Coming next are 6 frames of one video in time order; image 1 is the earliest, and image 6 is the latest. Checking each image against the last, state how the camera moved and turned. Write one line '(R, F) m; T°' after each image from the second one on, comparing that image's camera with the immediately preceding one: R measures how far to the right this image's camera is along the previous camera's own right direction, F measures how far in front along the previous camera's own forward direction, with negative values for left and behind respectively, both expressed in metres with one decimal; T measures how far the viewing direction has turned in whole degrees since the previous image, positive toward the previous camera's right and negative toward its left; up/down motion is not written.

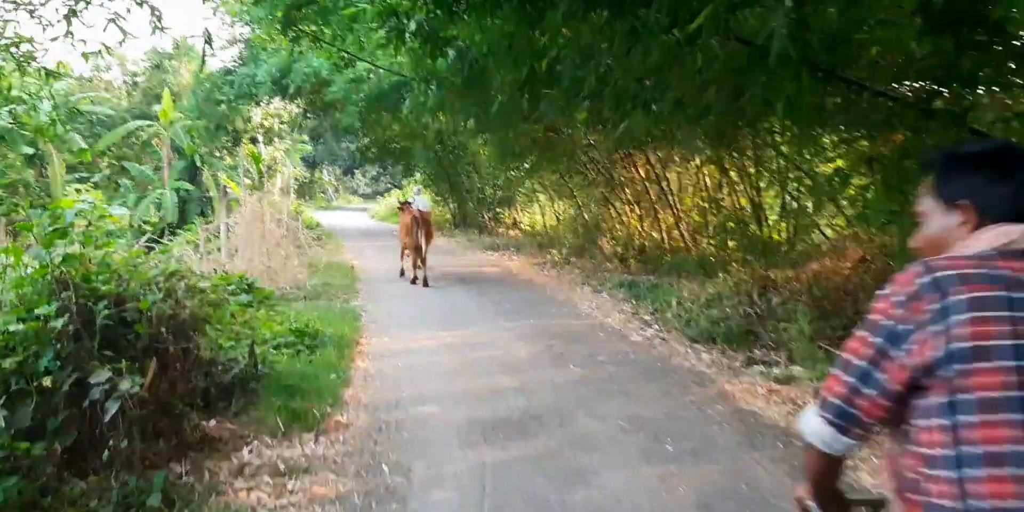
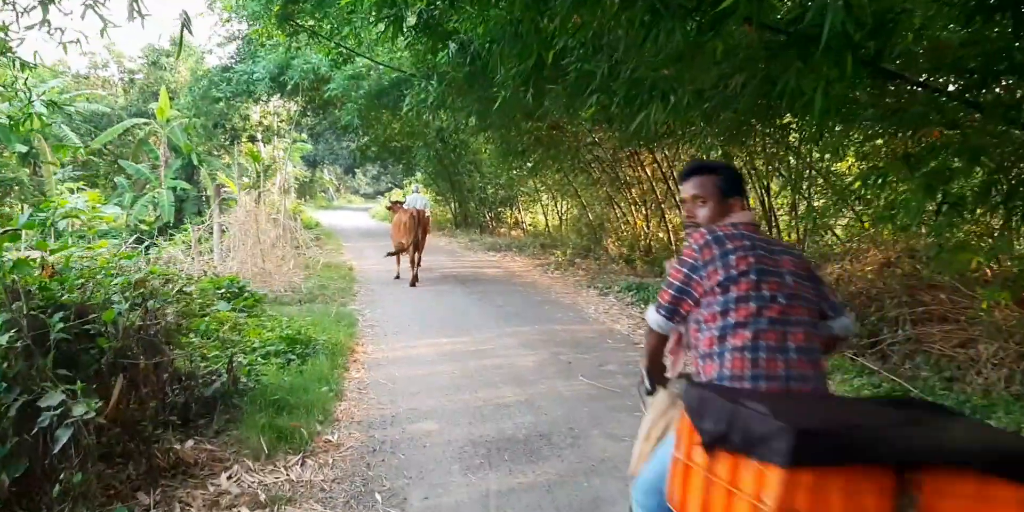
(0.0, +0.4) m; 0°
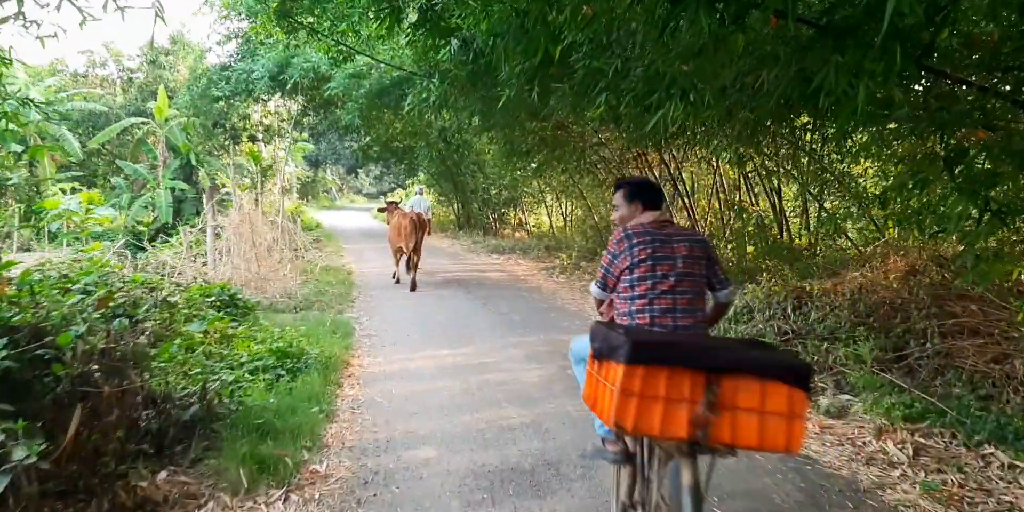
(0.0, +0.3) m; 0°
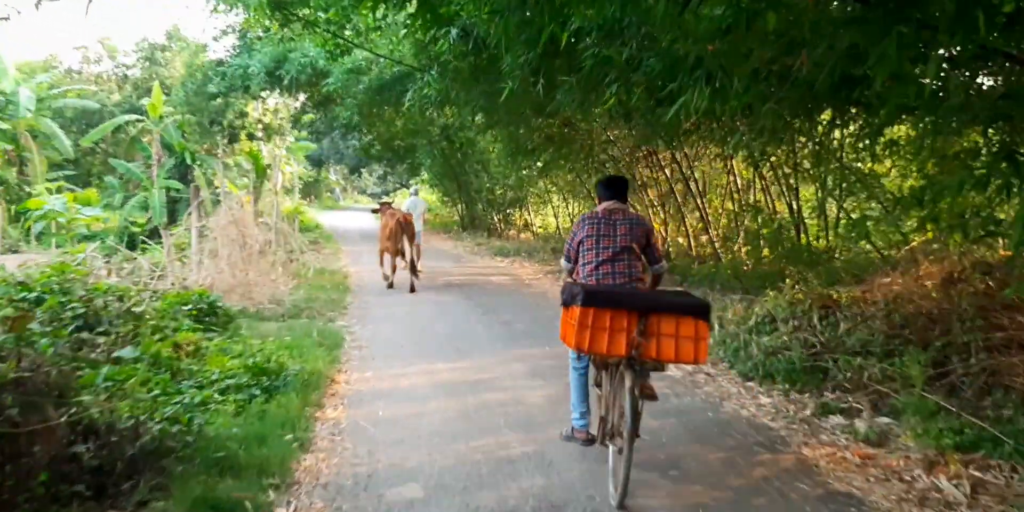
(0.0, +0.5) m; 0°
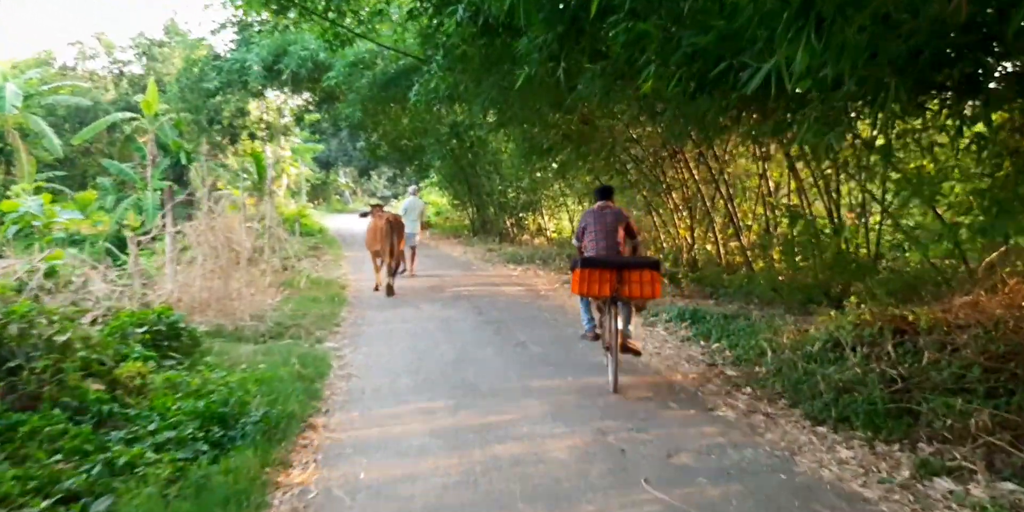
(0.0, +1.0) m; -1°
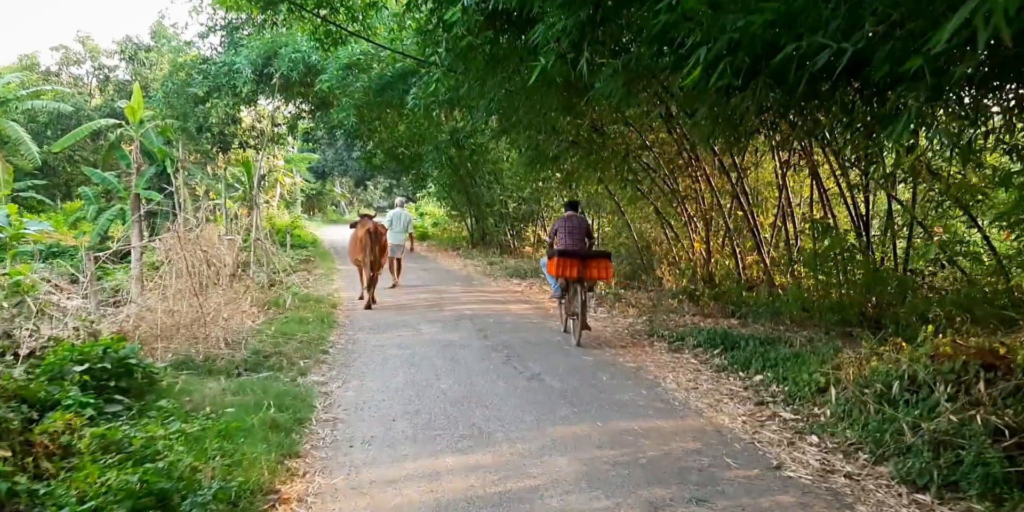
(-0.1, +0.9) m; 0°
